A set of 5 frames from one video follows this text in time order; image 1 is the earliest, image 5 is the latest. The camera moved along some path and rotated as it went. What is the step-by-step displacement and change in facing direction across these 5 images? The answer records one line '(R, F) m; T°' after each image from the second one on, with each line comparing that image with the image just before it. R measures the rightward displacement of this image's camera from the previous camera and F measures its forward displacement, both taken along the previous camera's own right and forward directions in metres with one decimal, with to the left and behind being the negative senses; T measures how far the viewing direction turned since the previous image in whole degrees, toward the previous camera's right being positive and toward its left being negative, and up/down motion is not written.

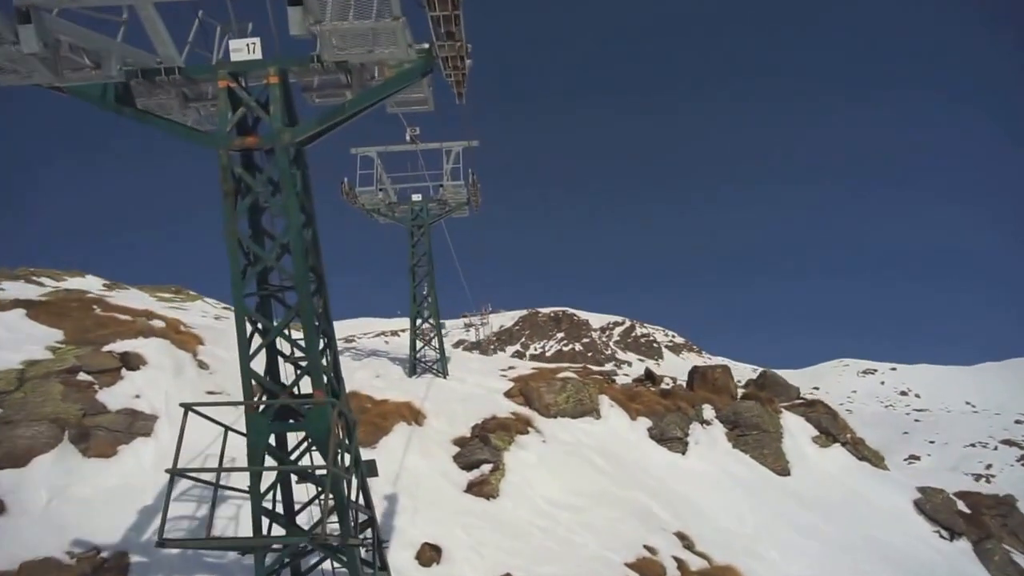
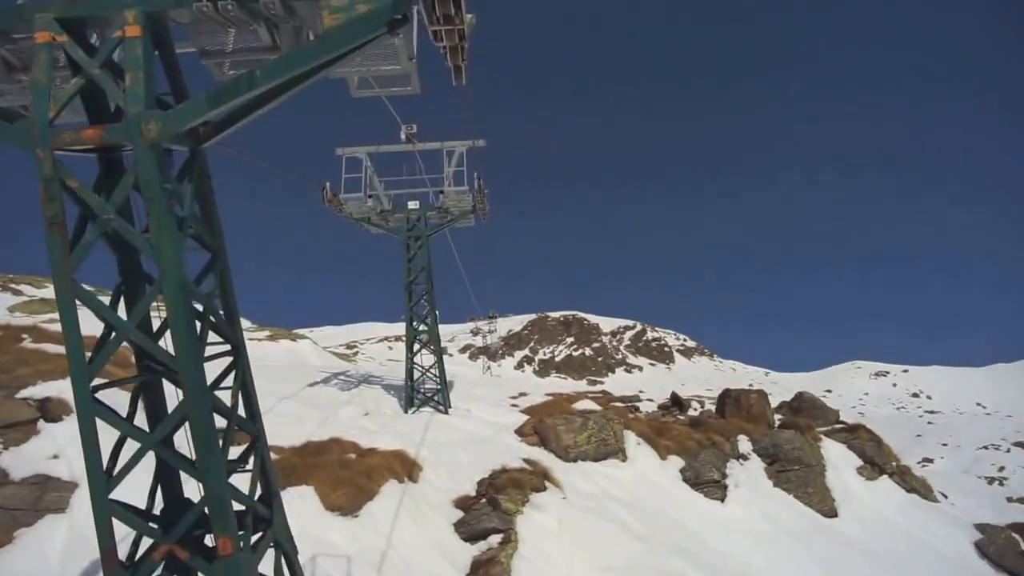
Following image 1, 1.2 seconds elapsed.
(-0.1, +3.5) m; -1°
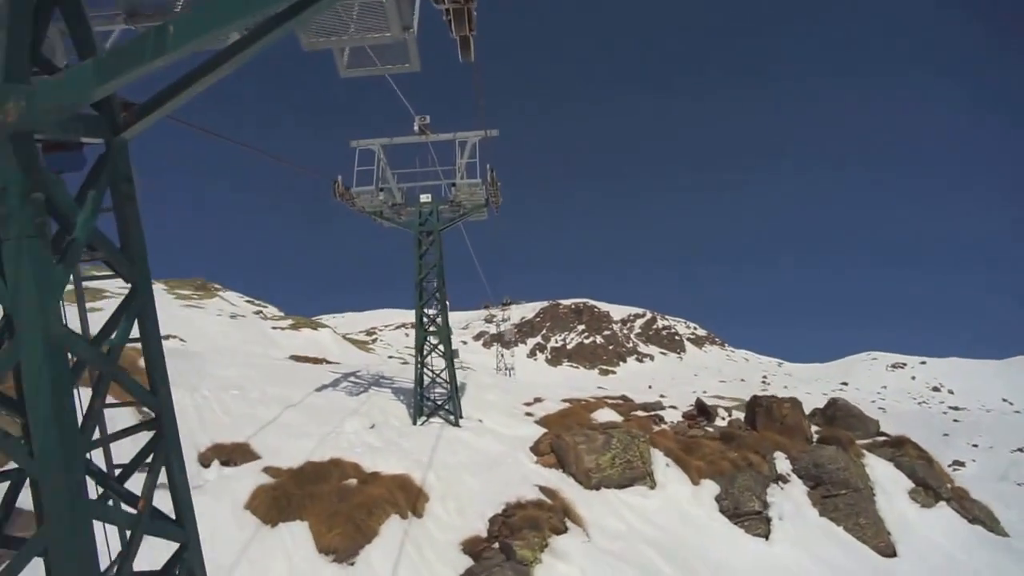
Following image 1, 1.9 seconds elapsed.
(-0.2, +2.2) m; -1°
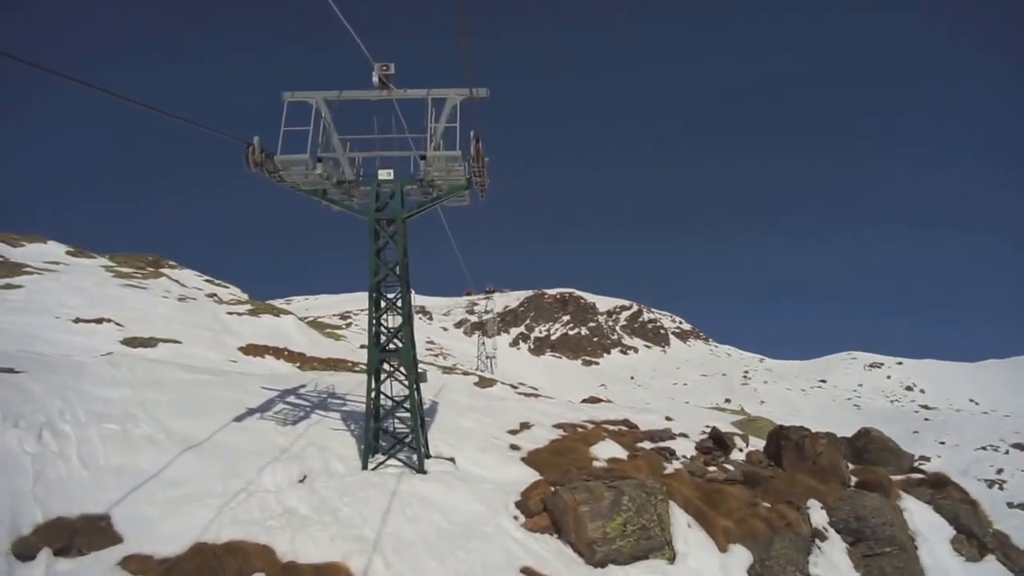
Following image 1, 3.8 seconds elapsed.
(0.0, +5.0) m; +1°
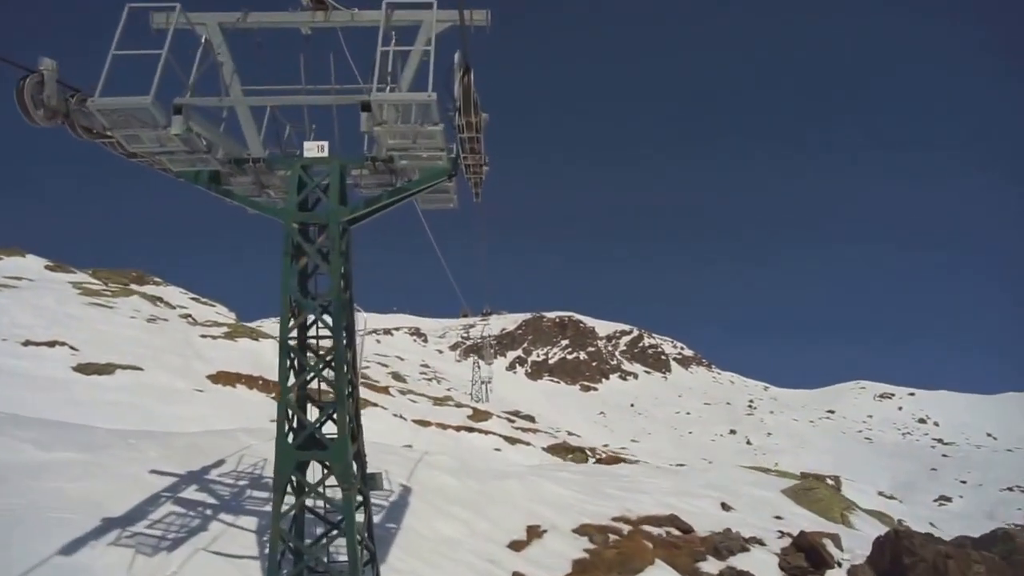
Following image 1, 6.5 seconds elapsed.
(-0.2, +7.3) m; 0°
